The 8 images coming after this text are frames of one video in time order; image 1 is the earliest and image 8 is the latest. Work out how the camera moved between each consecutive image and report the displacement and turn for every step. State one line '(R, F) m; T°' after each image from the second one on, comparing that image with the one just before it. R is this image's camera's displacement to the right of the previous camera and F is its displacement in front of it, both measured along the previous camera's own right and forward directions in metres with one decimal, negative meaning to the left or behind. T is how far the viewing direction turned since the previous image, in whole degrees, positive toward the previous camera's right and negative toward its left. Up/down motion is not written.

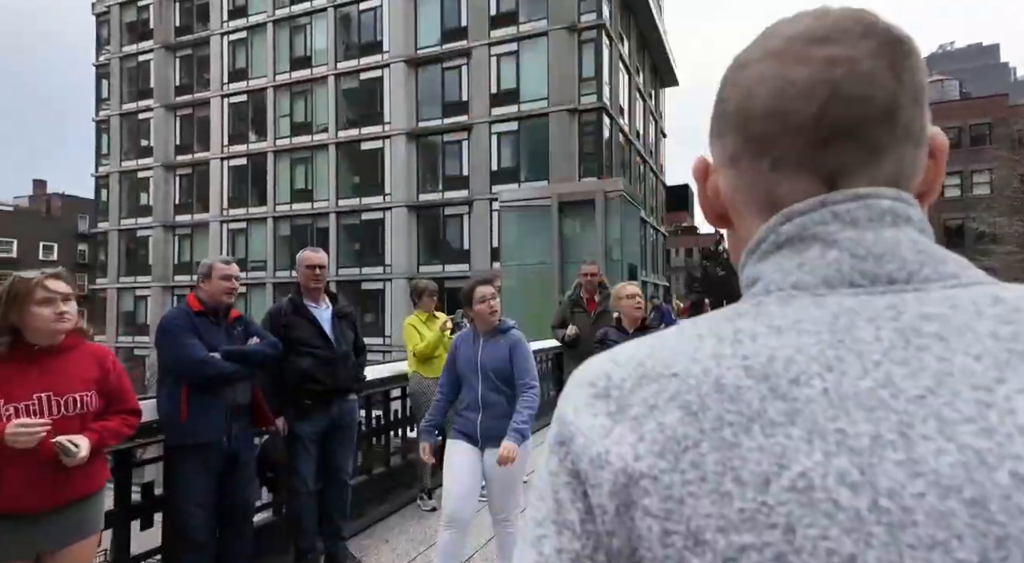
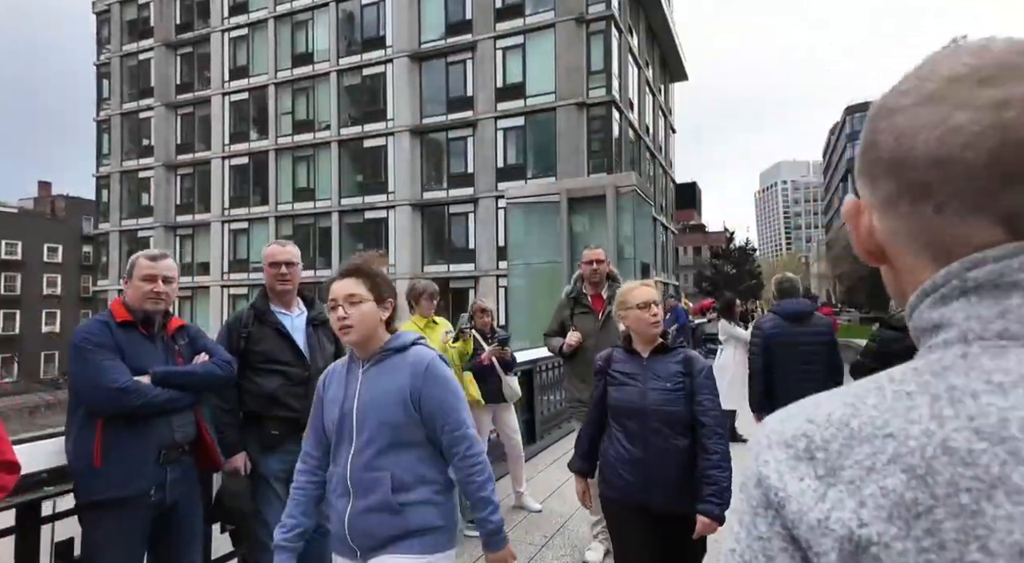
(0.0, +0.4) m; -1°
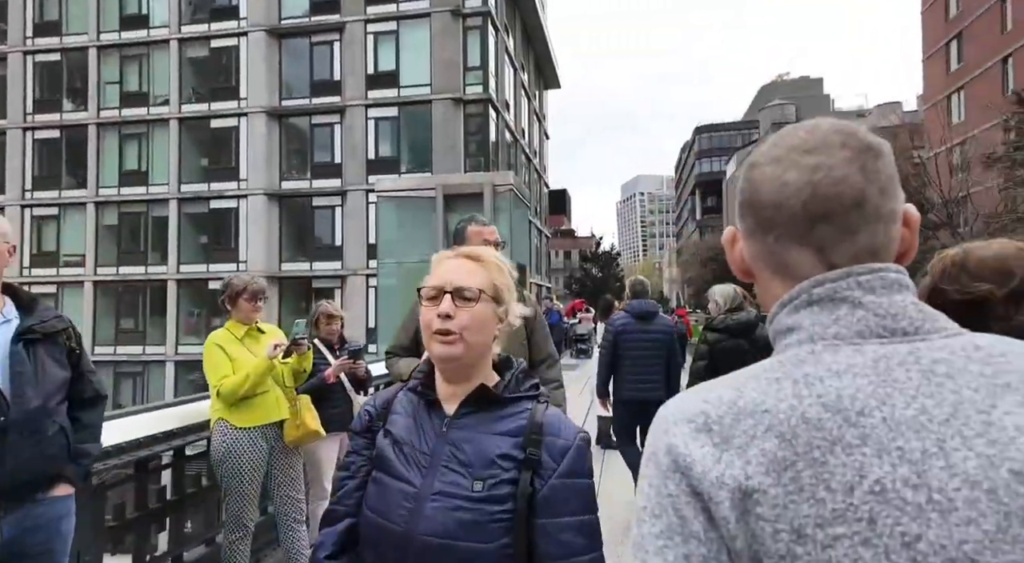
(+0.1, +0.8) m; +11°
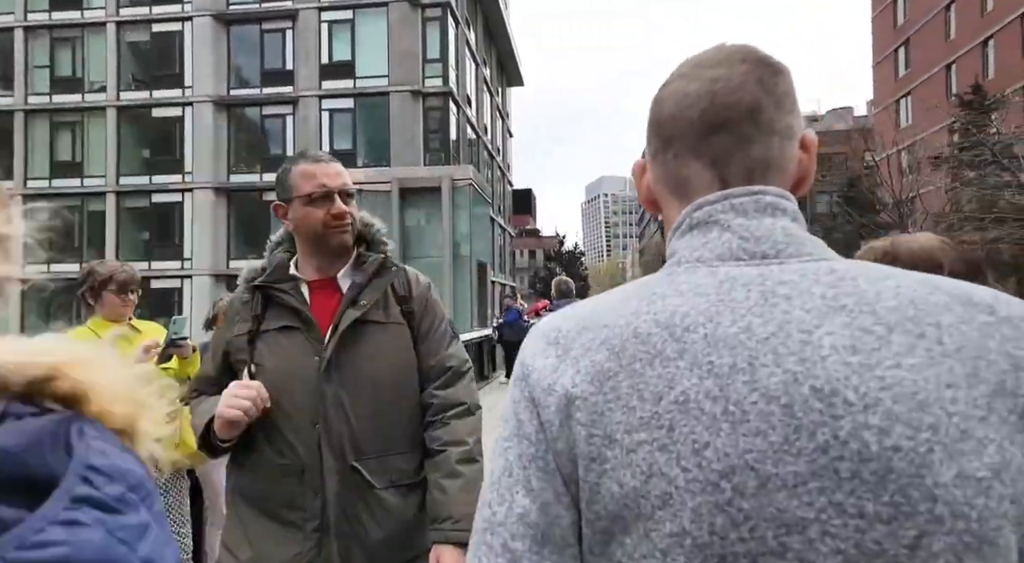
(+0.1, +0.4) m; +3°
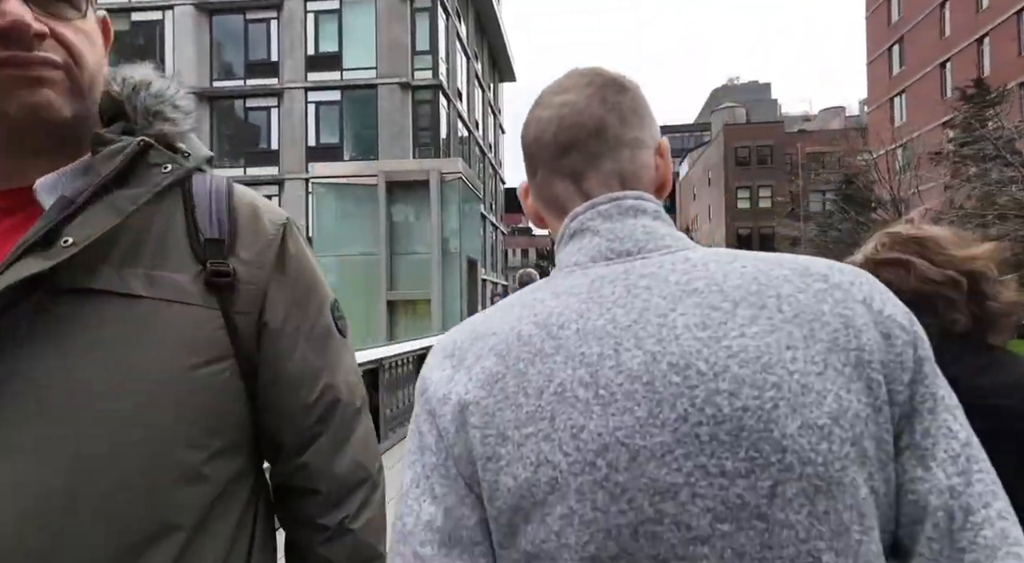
(0.0, +0.3) m; +1°
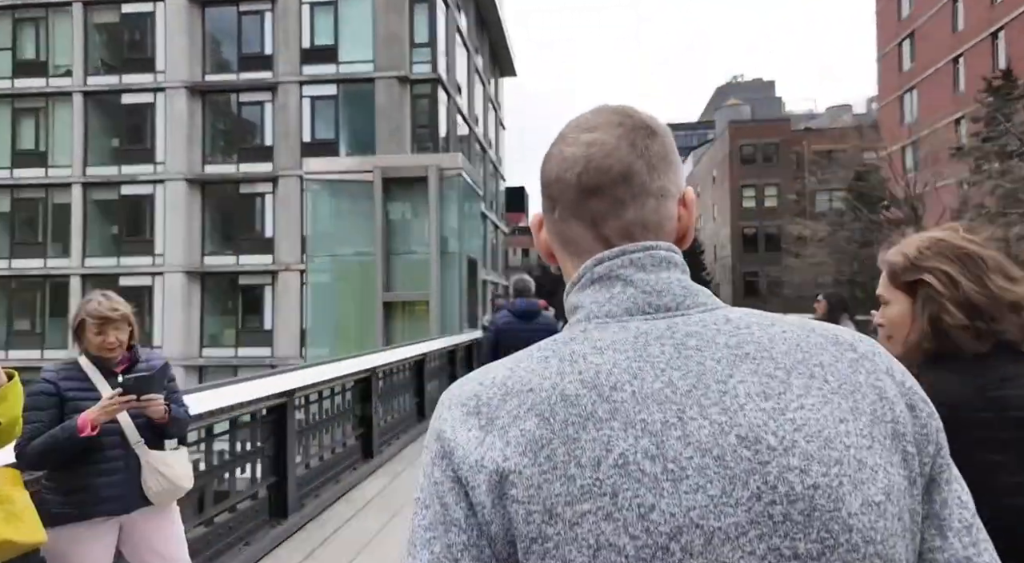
(0.0, +0.5) m; 0°
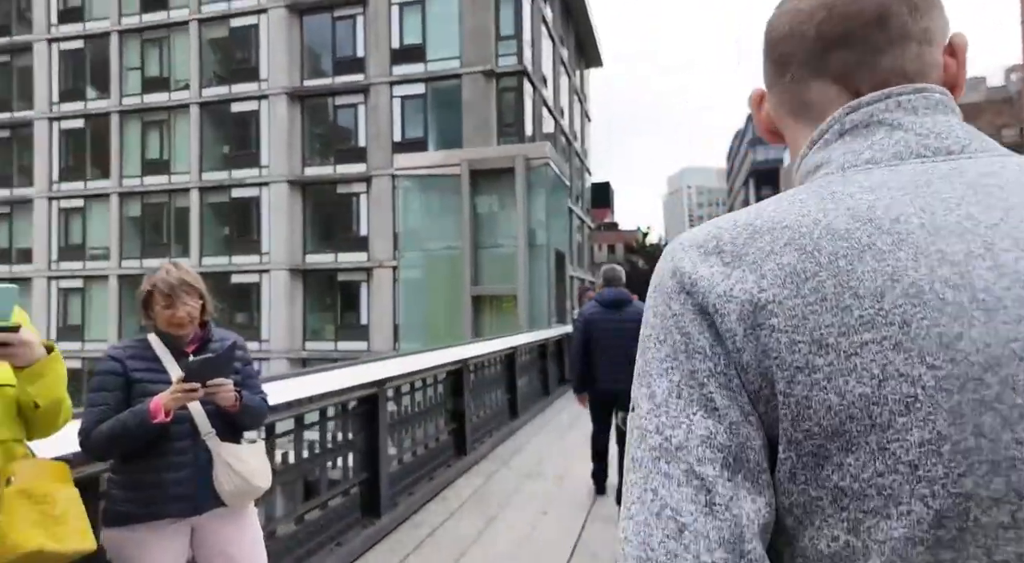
(0.0, +0.2) m; -8°
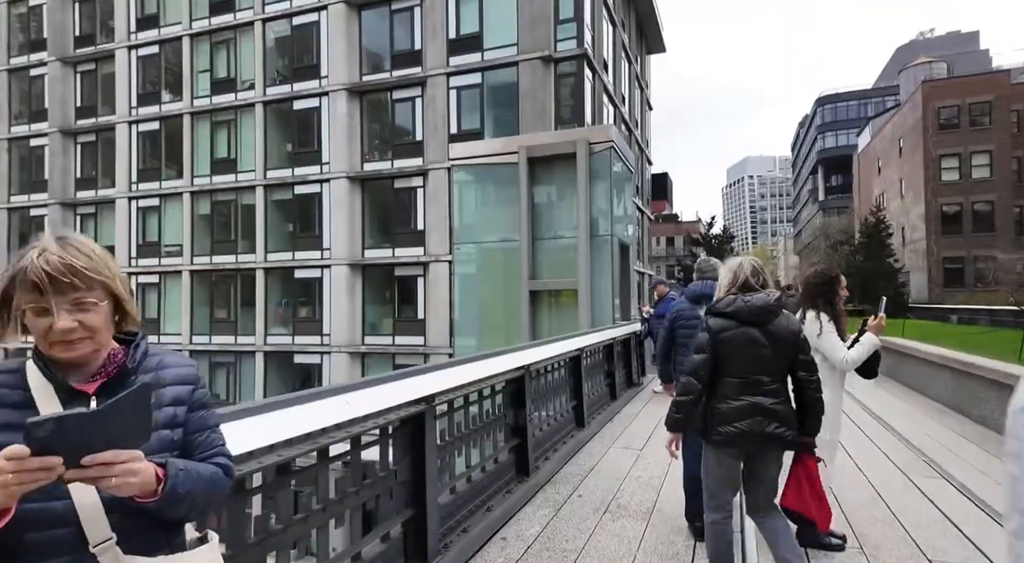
(0.0, +0.3) m; -5°
